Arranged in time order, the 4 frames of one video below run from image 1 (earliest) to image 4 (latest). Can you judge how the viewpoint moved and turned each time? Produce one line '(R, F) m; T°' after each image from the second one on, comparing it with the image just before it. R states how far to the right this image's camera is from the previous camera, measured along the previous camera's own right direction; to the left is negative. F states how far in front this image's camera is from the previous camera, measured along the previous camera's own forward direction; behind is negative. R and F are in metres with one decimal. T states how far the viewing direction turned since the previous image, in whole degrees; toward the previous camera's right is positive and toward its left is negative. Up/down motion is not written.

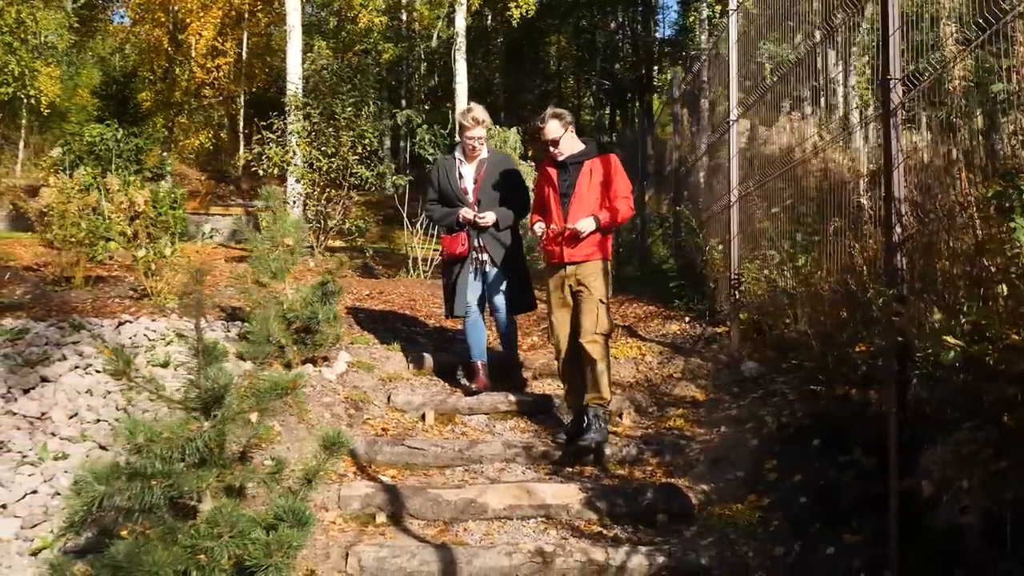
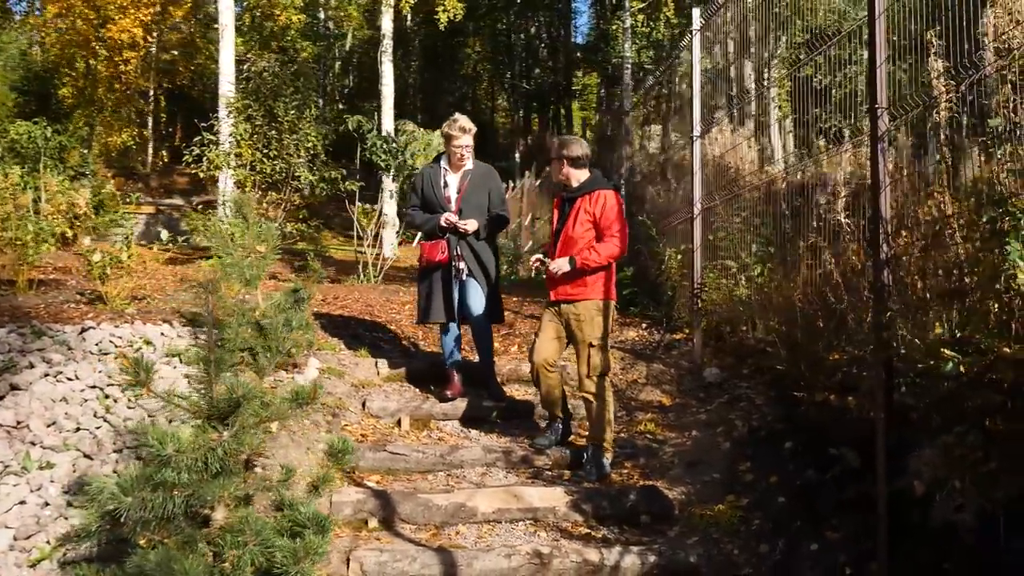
(-0.4, -0.1) m; +5°
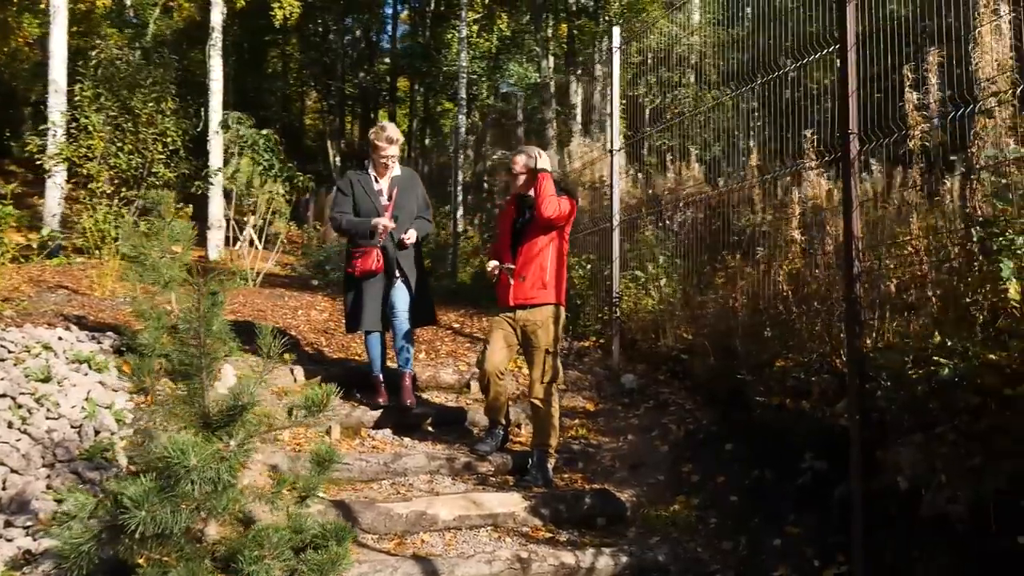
(-0.8, +0.1) m; +12°
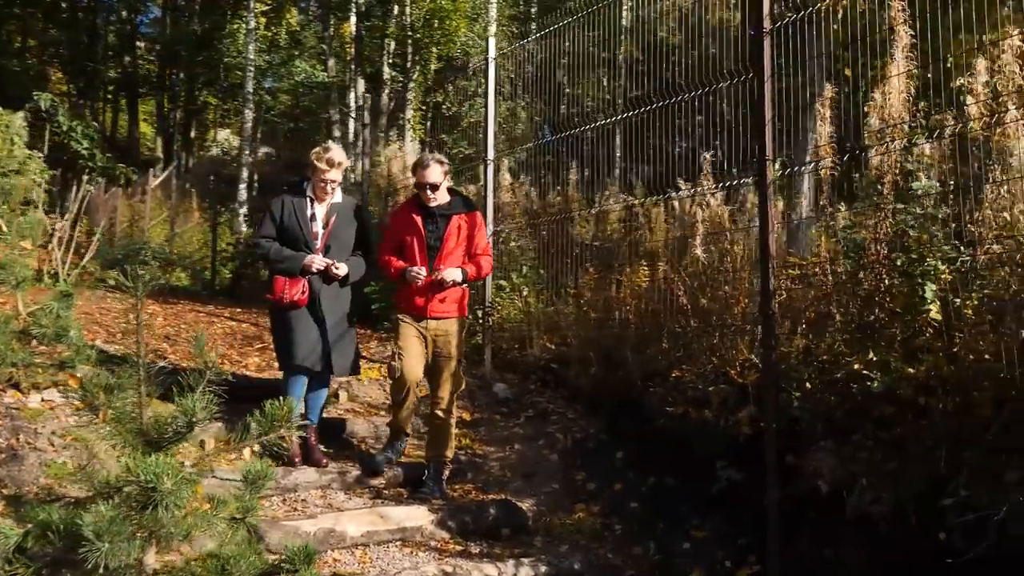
(-0.8, +0.1) m; +14°
